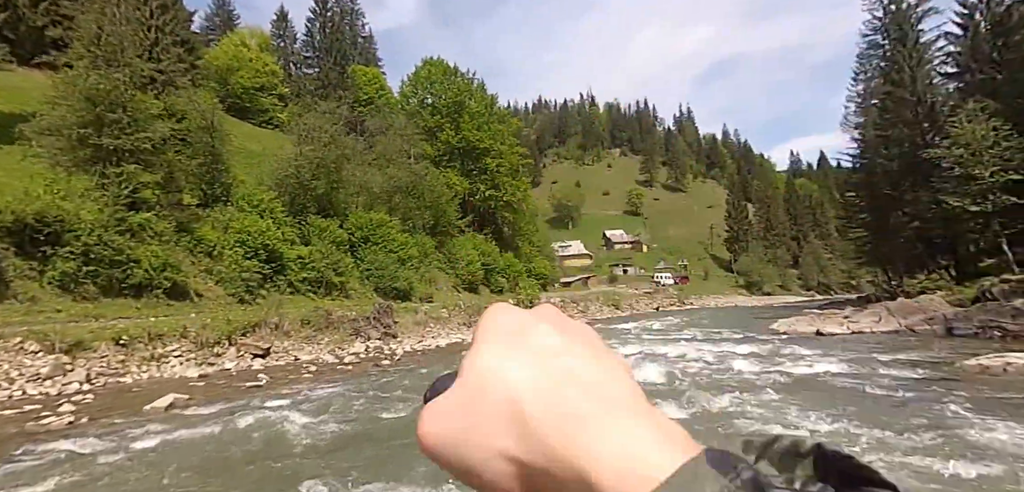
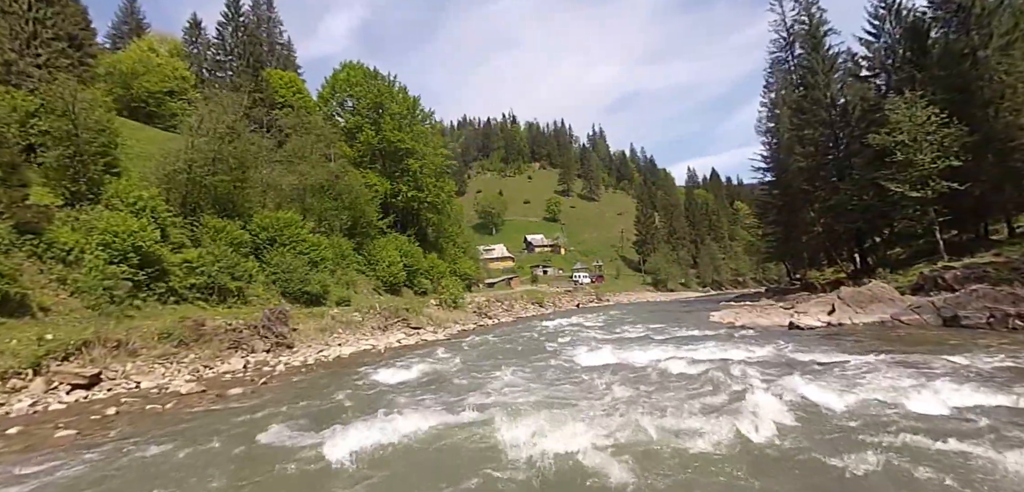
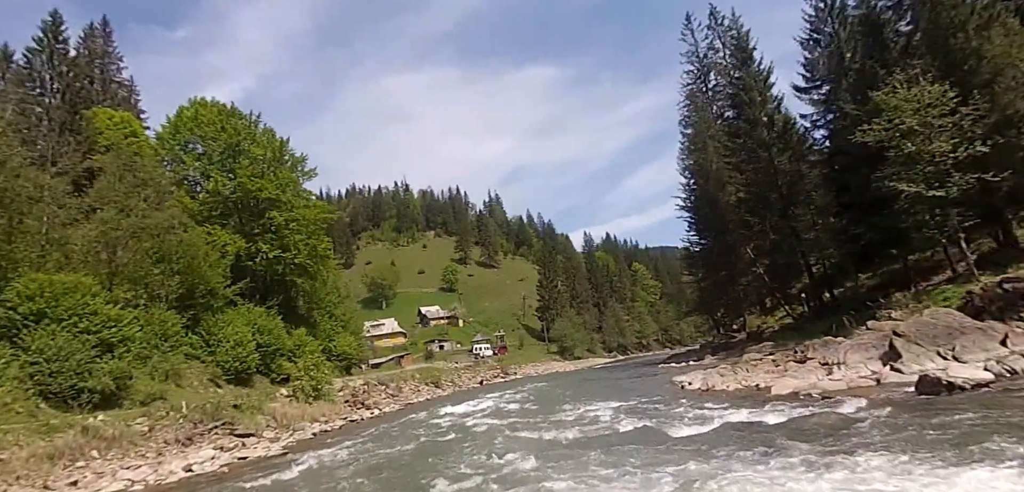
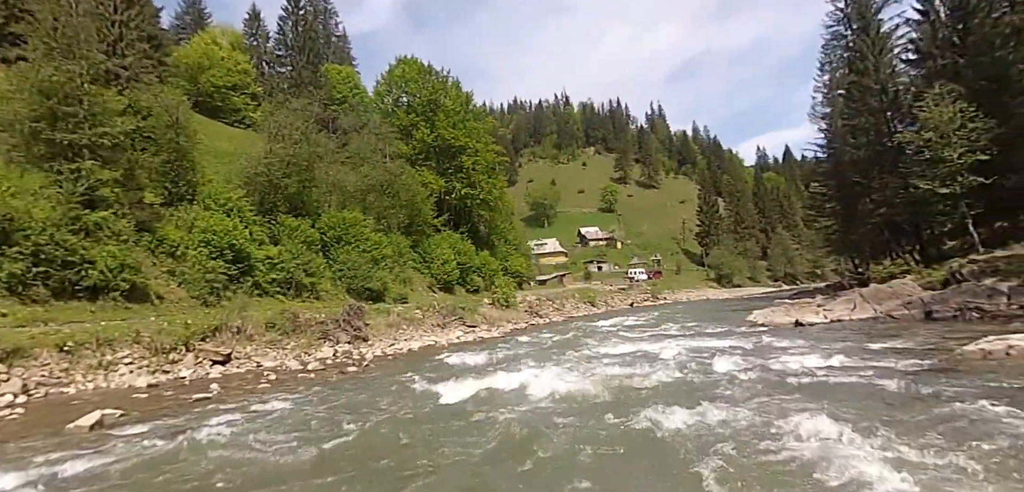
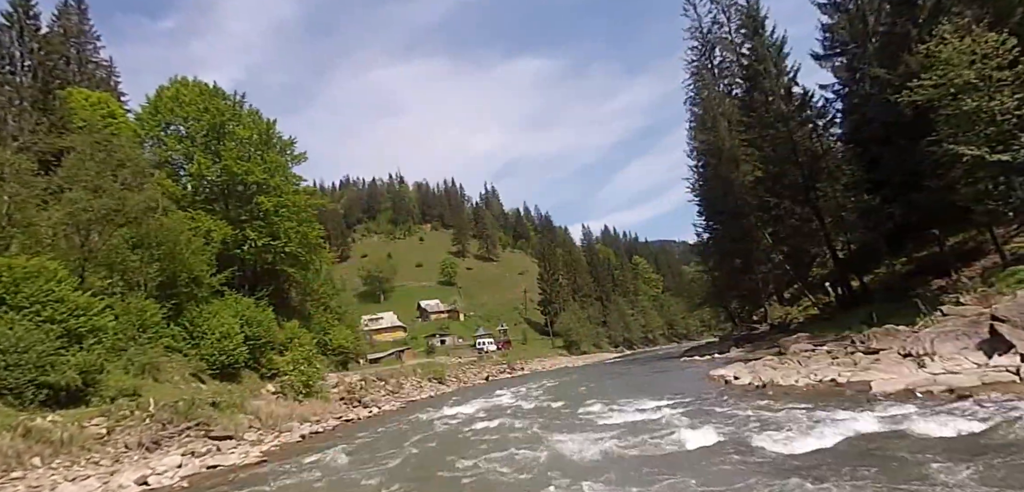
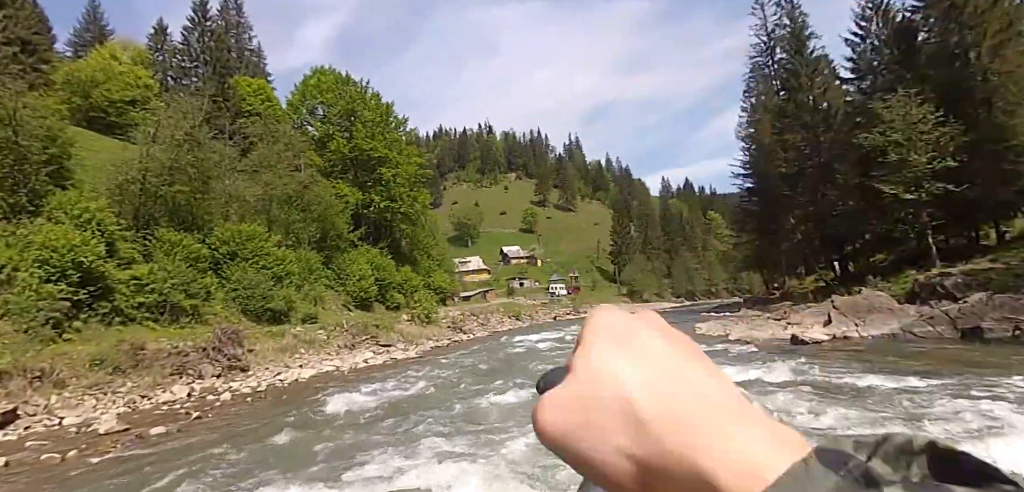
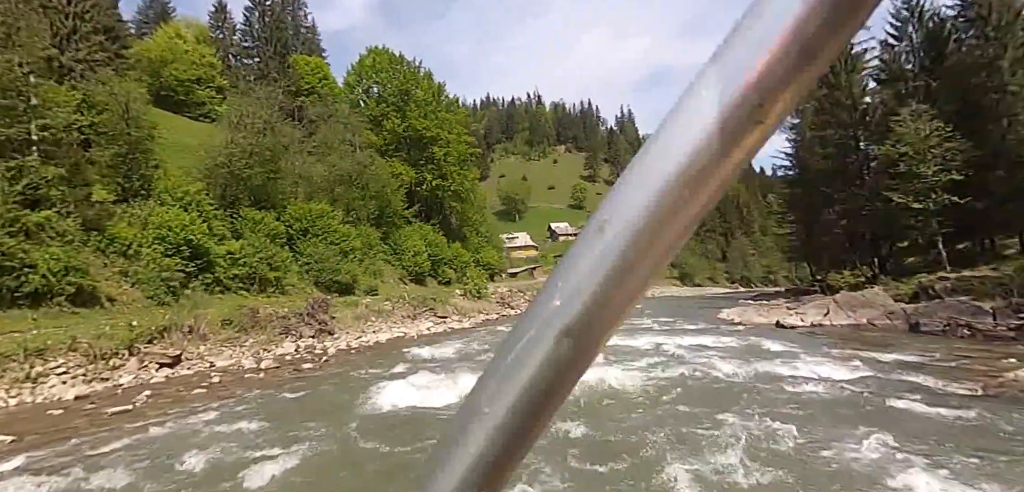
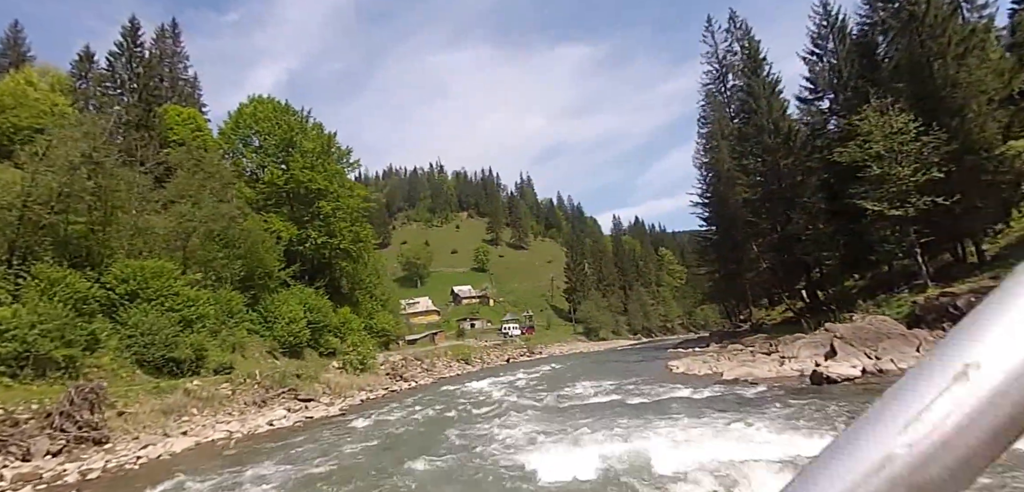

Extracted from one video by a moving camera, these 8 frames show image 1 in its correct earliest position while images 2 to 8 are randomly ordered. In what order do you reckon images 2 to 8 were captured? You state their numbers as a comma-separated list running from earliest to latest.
4, 7, 2, 6, 8, 3, 5
